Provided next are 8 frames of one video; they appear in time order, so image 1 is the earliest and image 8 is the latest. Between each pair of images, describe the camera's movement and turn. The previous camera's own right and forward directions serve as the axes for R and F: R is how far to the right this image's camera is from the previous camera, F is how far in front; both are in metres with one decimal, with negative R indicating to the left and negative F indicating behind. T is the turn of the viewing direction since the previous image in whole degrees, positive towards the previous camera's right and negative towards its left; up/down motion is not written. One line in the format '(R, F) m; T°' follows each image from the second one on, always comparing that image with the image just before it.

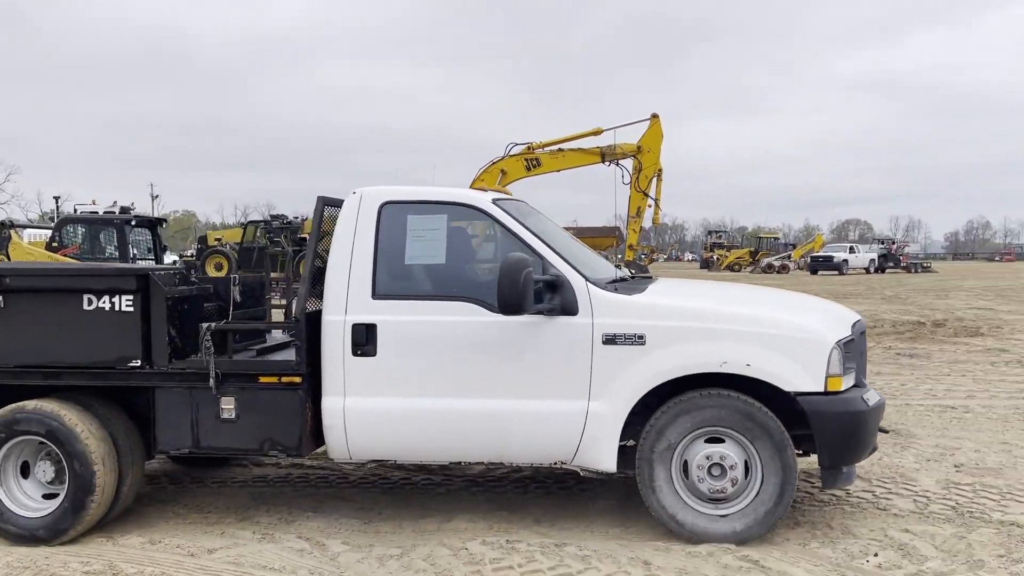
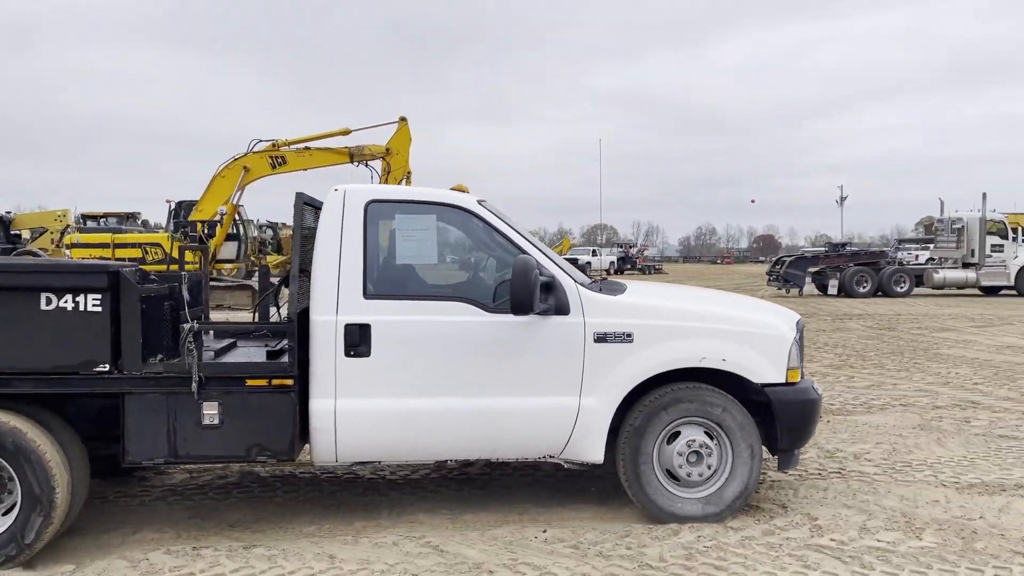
(-1.3, 0.0) m; +17°
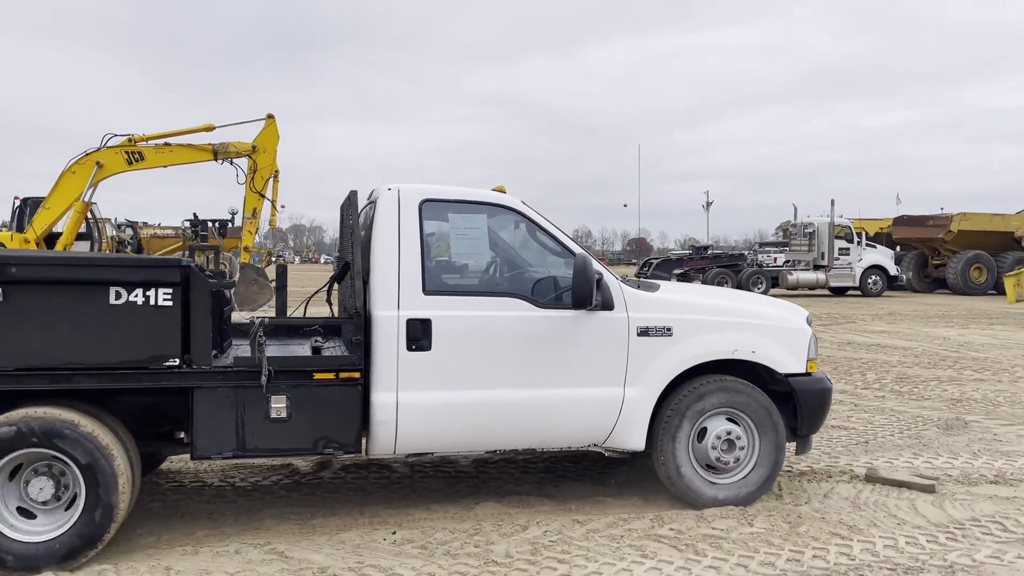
(-1.0, -0.1) m; +9°
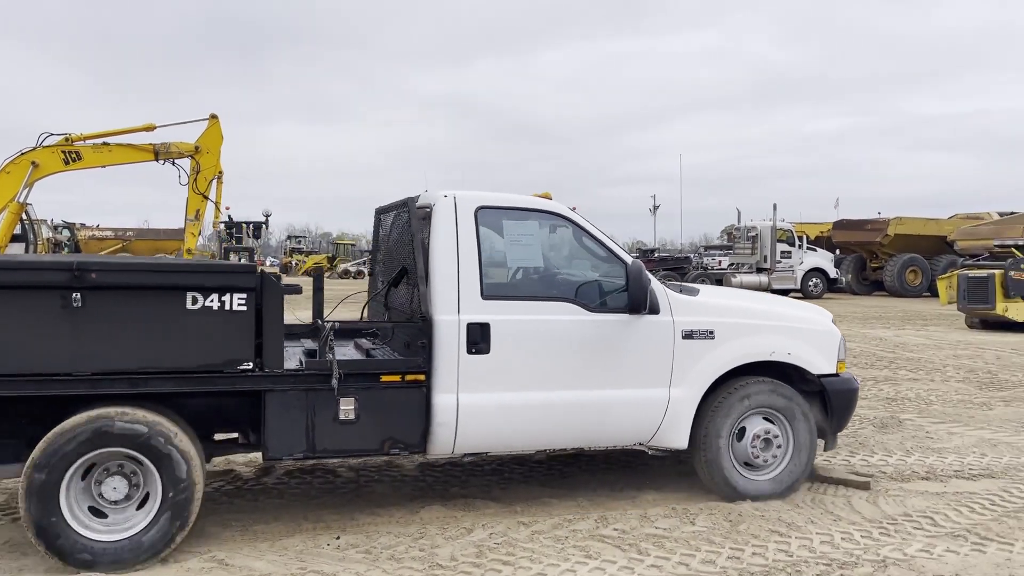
(-0.6, -0.1) m; +4°
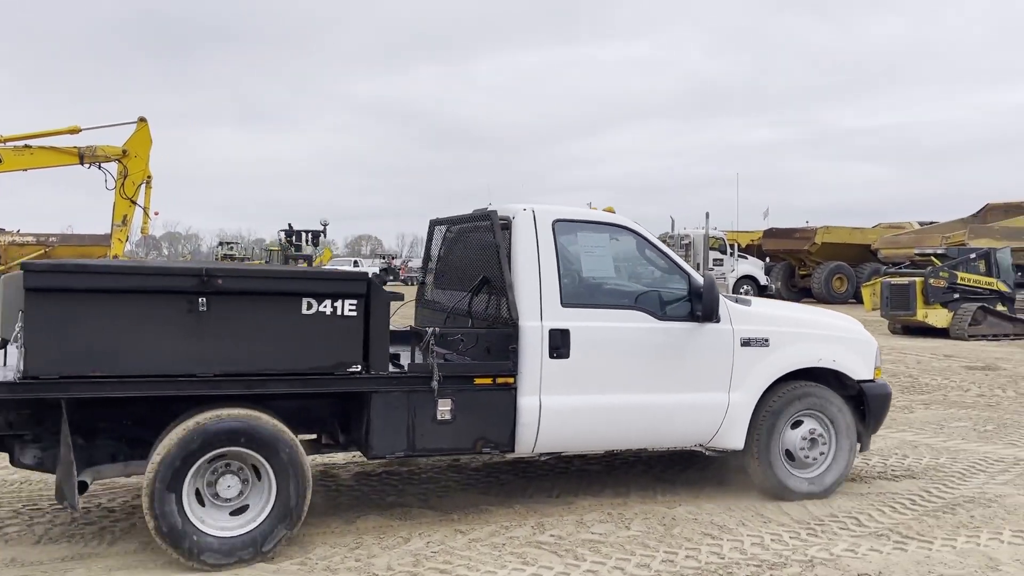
(-0.8, -0.3) m; +4°
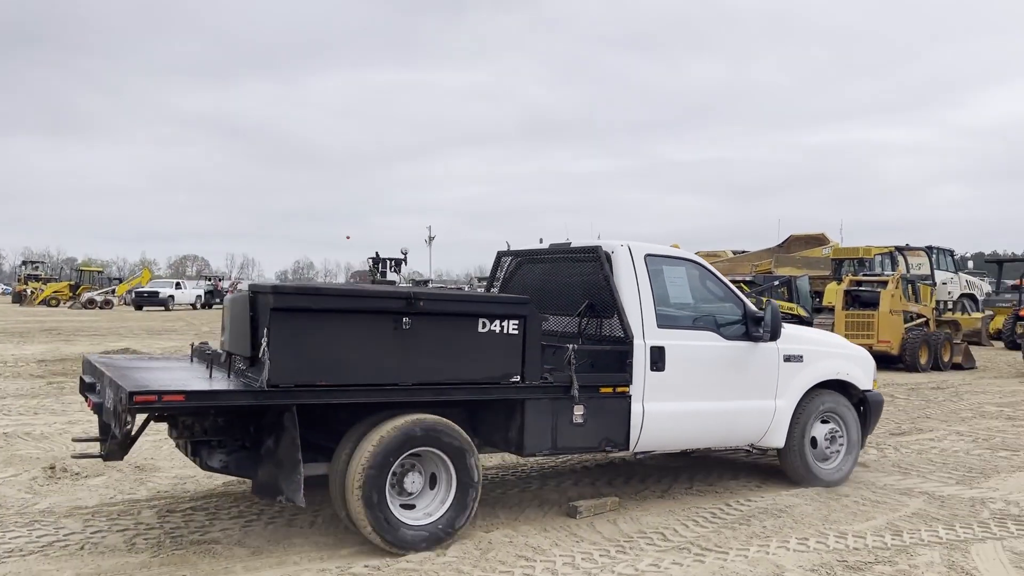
(-1.7, -0.7) m; +11°
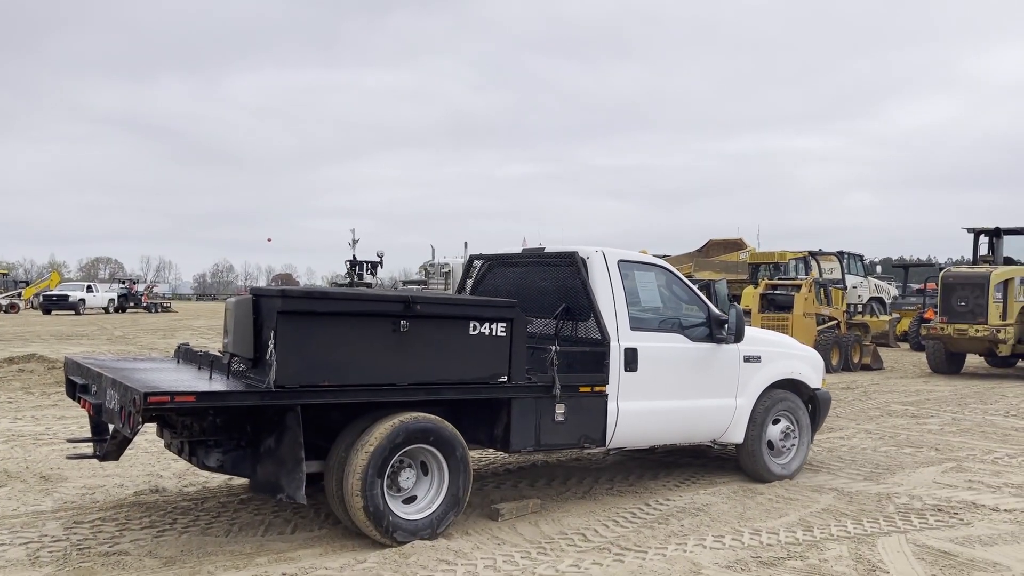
(-0.4, -0.2) m; +5°
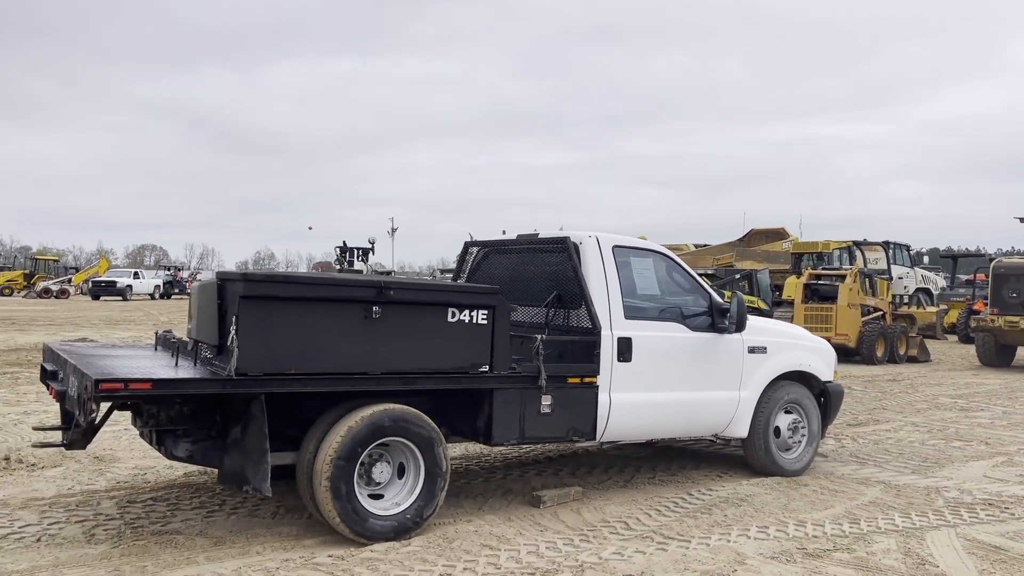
(+0.3, +0.2) m; -3°
